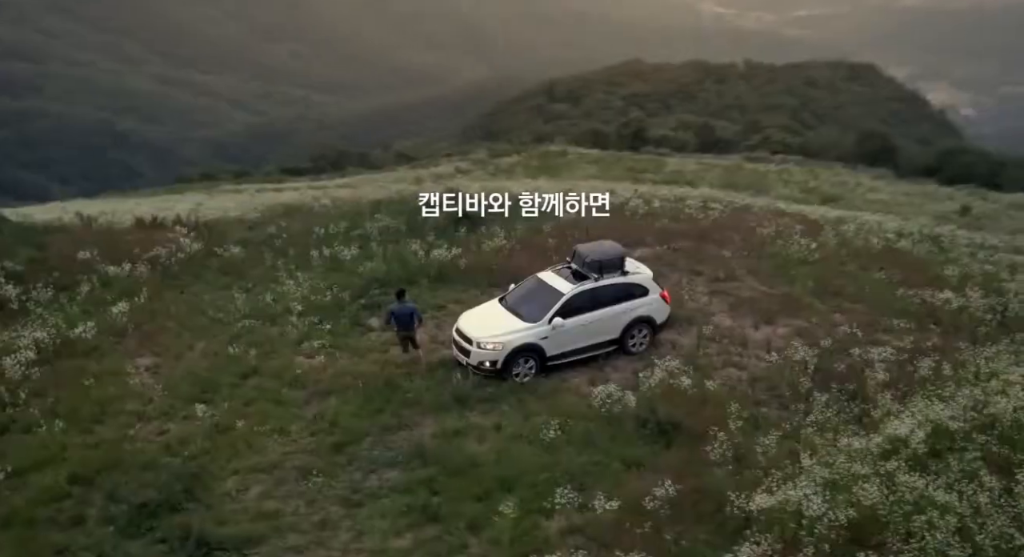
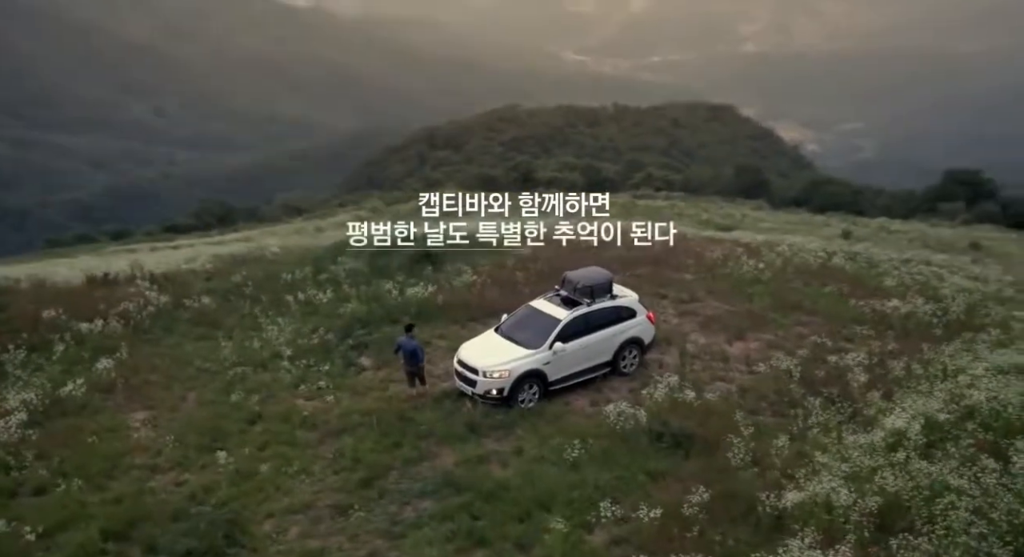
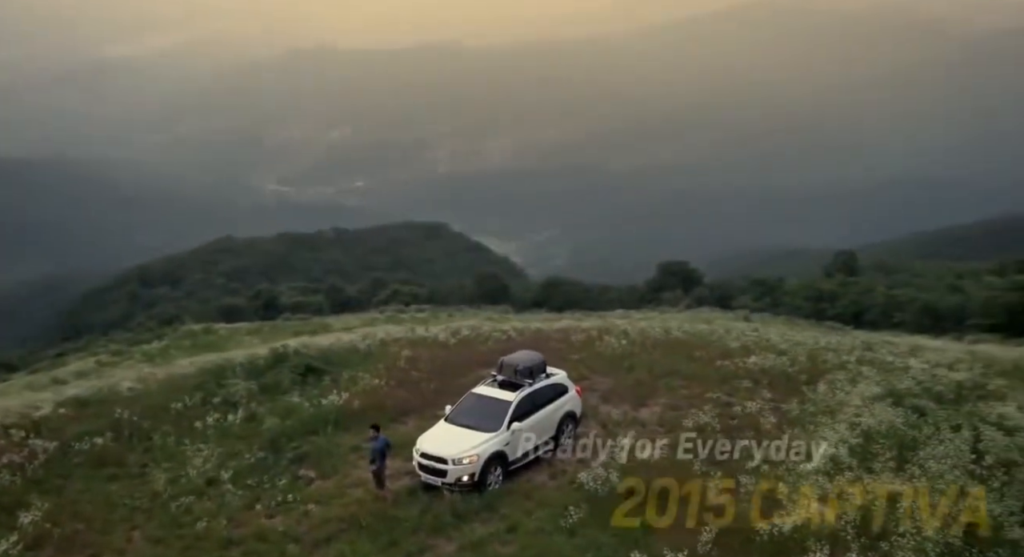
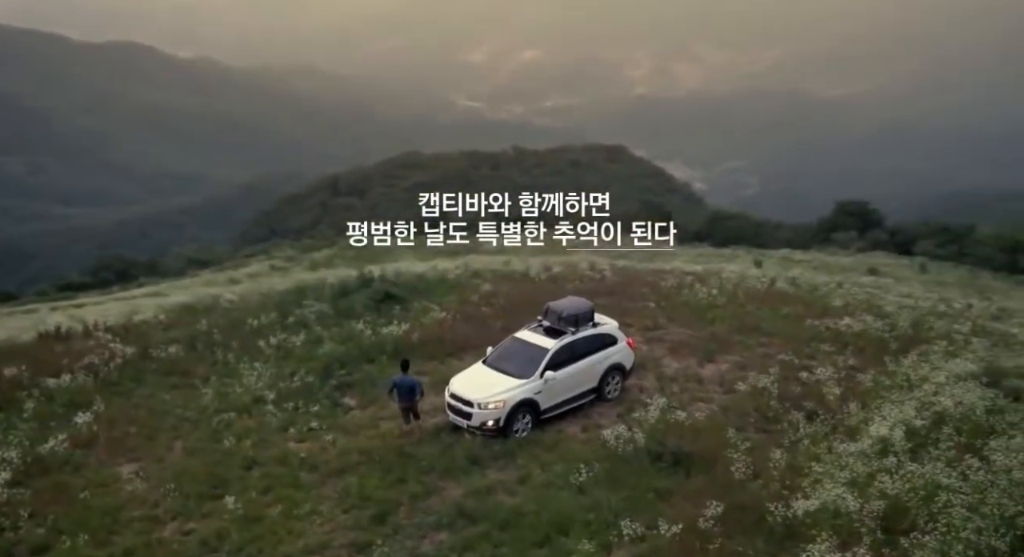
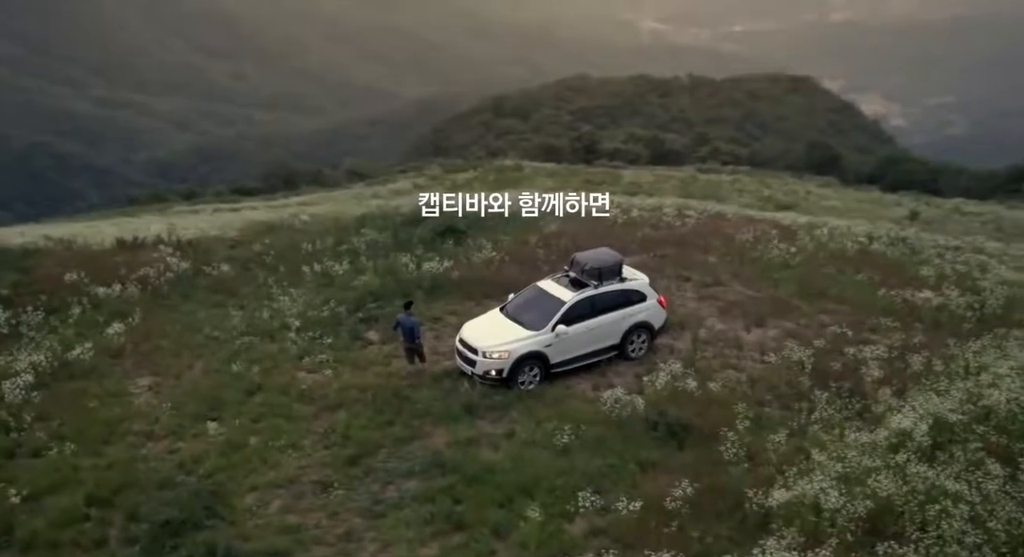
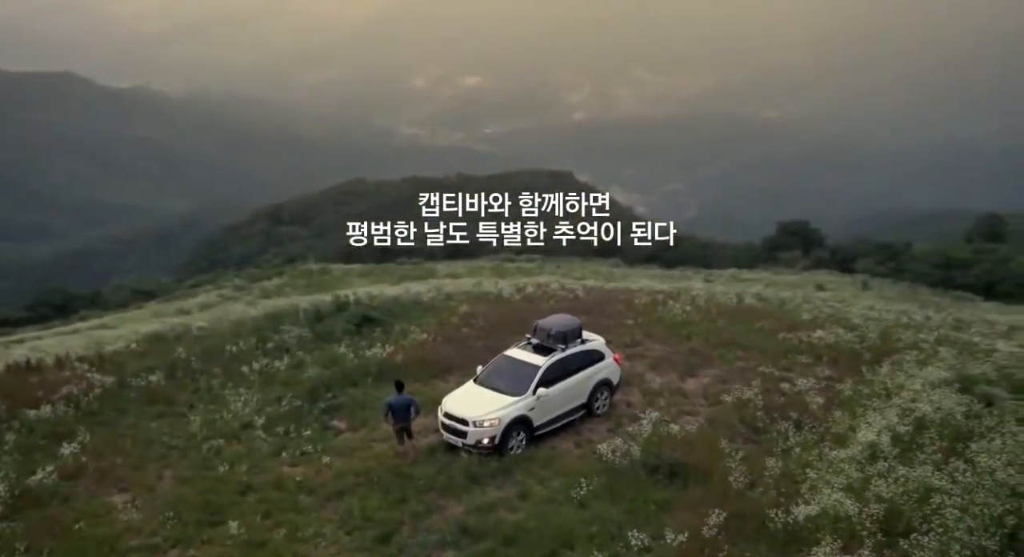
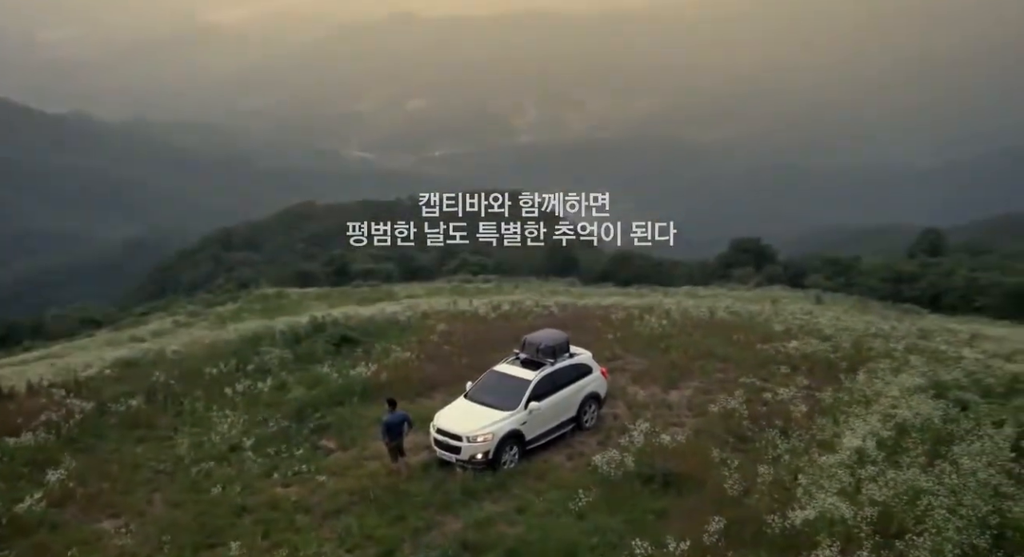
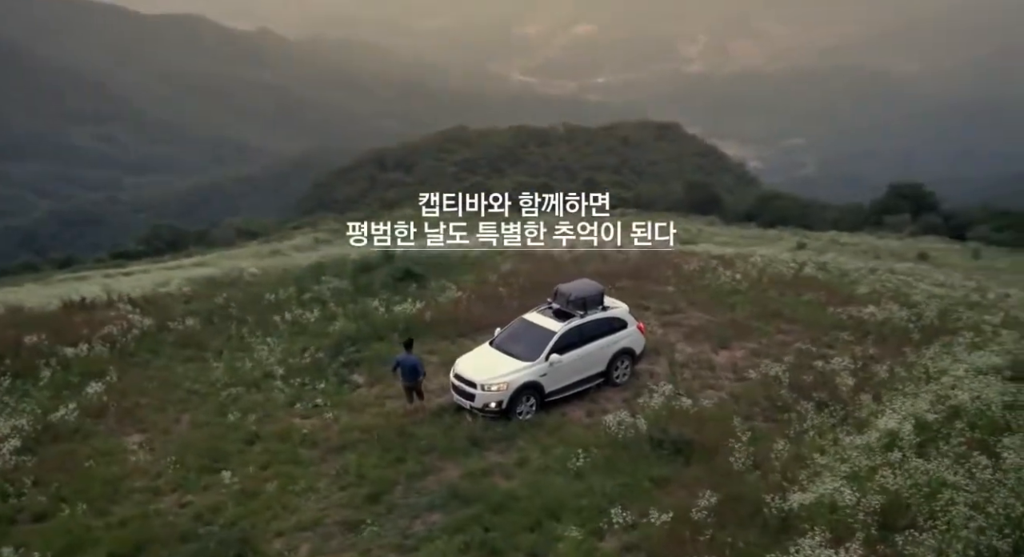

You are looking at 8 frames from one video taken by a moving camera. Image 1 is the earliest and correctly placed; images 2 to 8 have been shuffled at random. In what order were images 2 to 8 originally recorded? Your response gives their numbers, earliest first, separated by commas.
5, 2, 8, 4, 6, 7, 3
